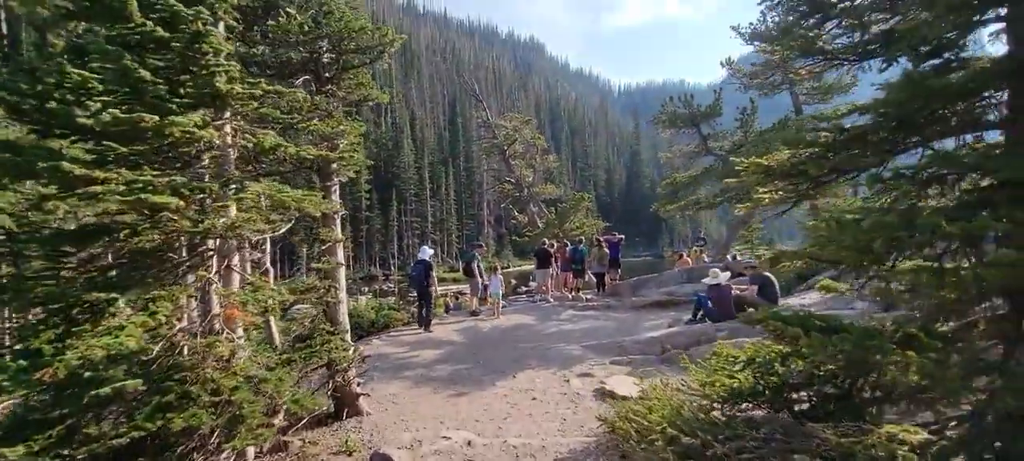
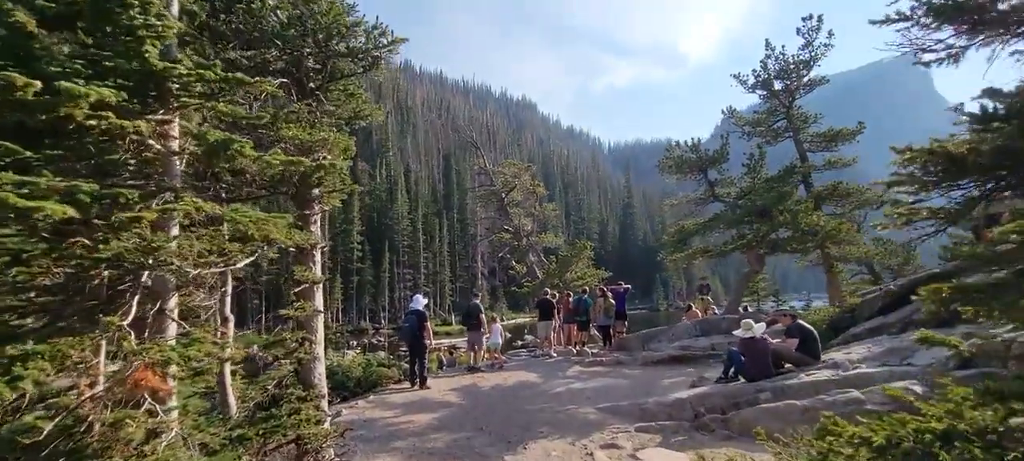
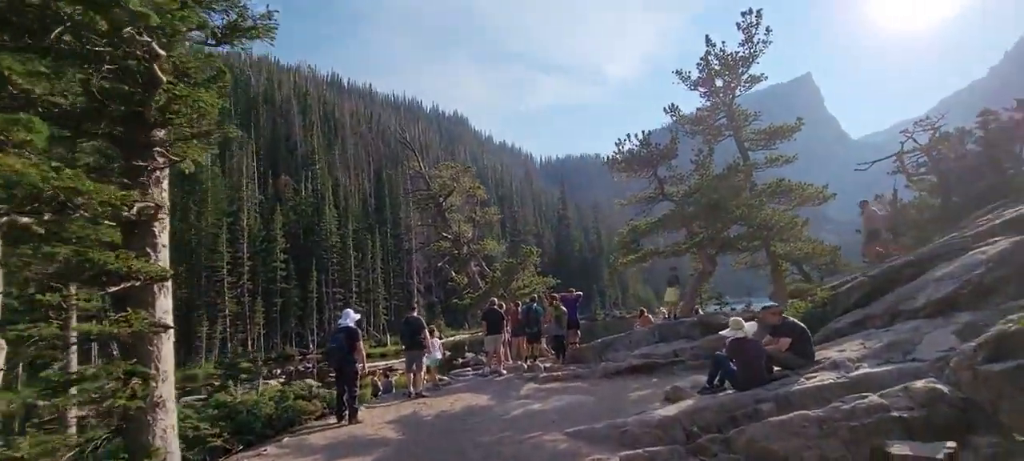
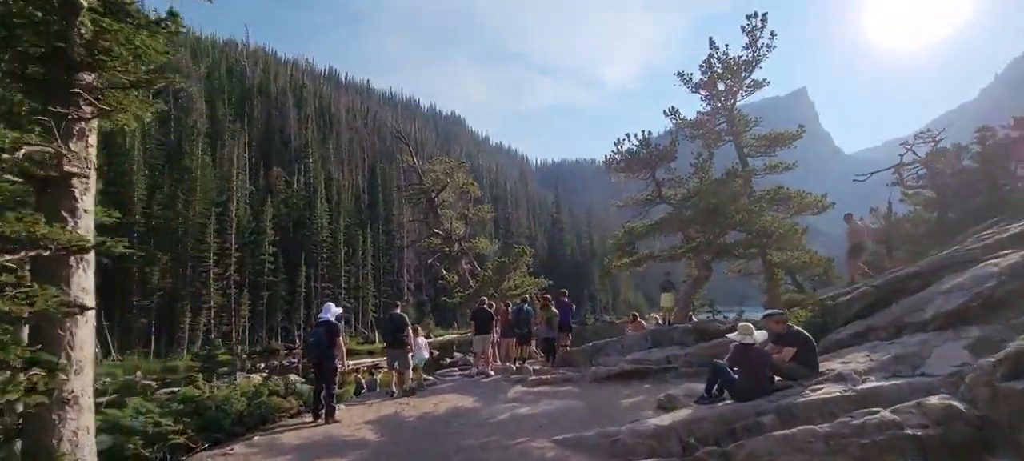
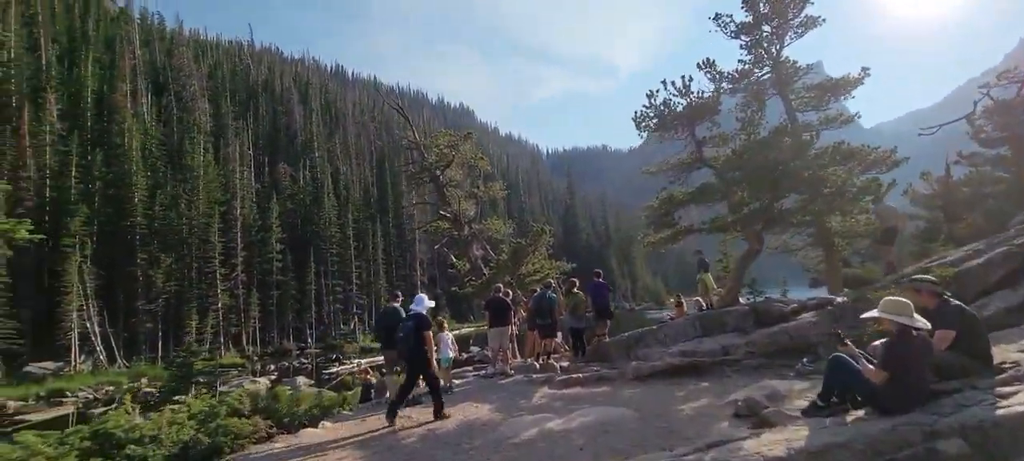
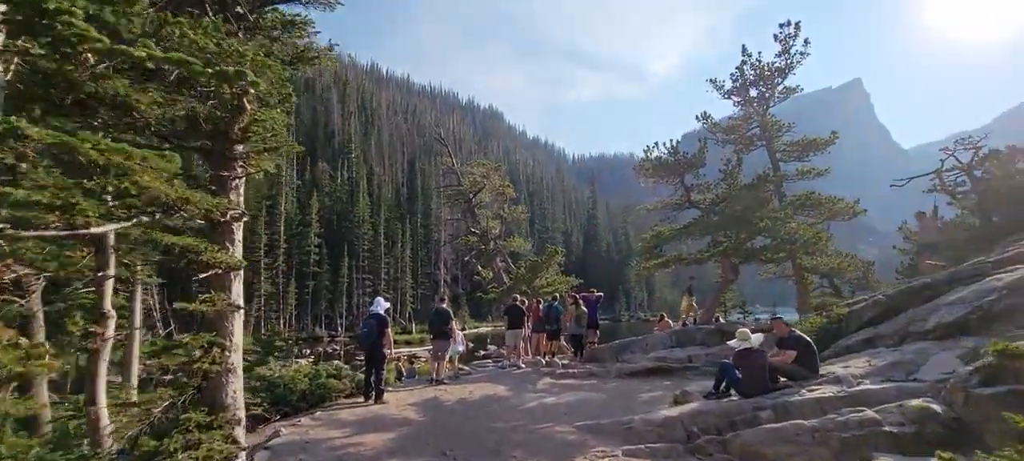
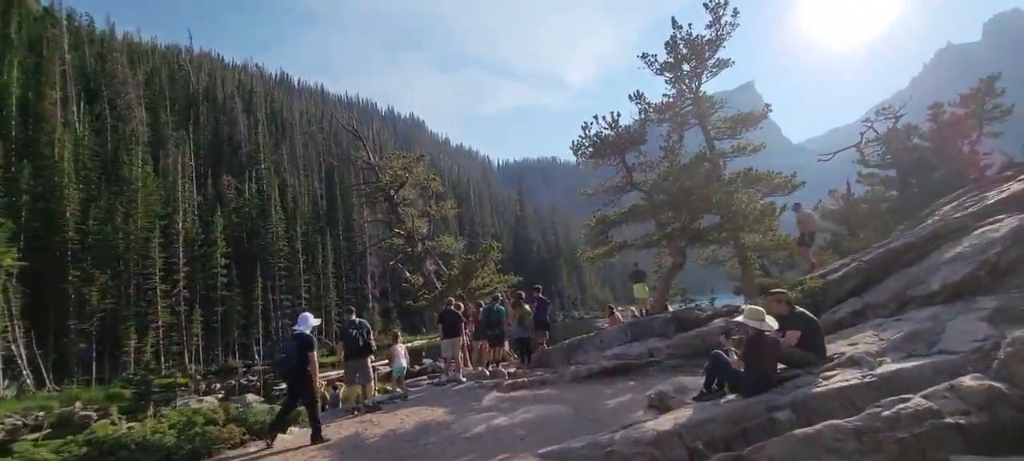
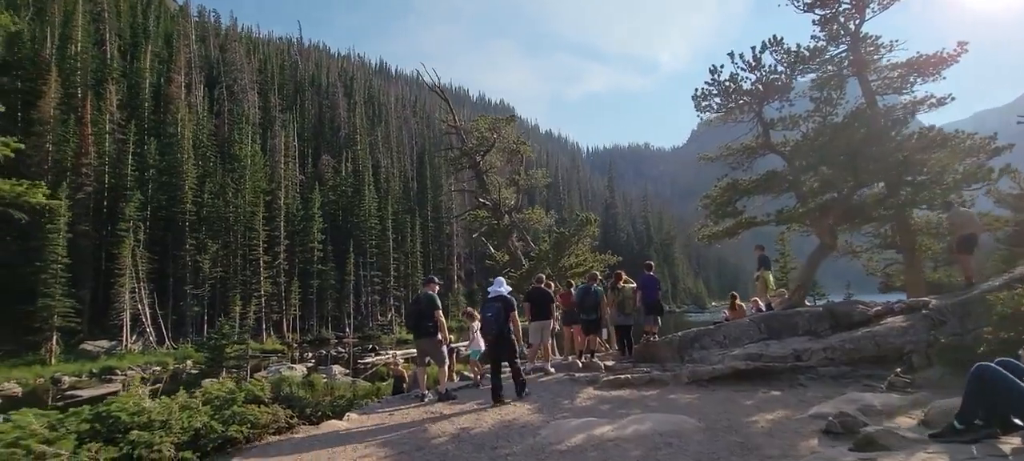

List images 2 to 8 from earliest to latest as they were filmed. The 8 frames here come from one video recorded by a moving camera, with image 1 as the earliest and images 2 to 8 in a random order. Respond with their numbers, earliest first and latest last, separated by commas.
2, 6, 3, 4, 7, 5, 8
